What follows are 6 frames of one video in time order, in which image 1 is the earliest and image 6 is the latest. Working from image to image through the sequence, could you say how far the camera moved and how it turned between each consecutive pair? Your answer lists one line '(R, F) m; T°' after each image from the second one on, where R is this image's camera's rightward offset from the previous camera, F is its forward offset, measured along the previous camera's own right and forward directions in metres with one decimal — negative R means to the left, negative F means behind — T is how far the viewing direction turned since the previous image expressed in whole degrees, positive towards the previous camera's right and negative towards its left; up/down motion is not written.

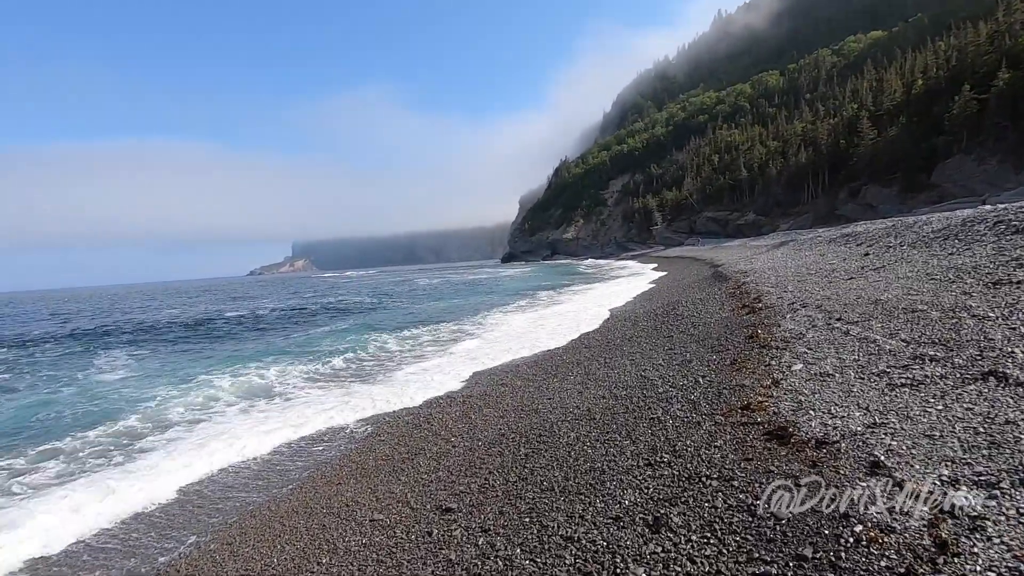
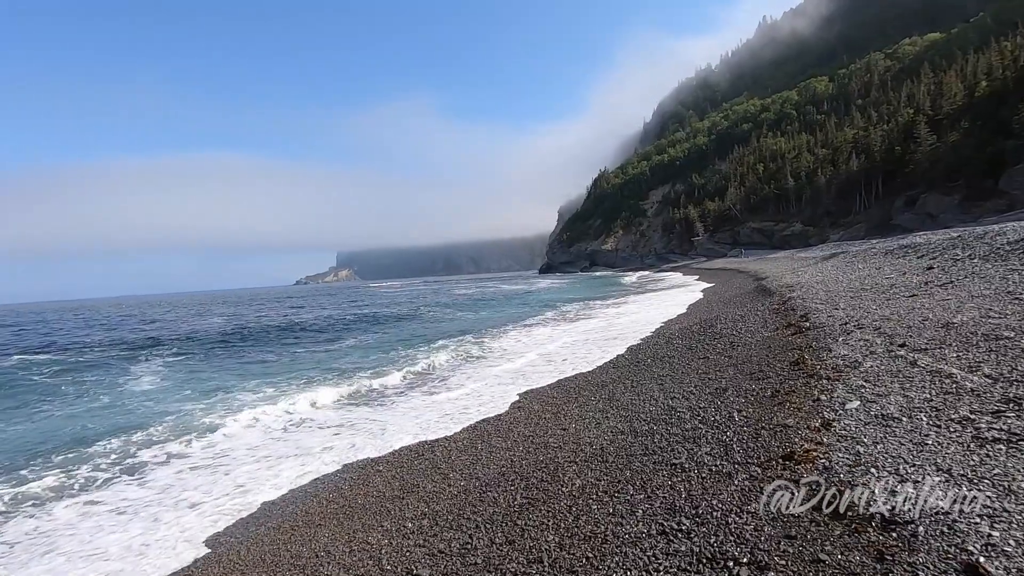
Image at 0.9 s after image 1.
(+0.4, +0.8) m; -4°
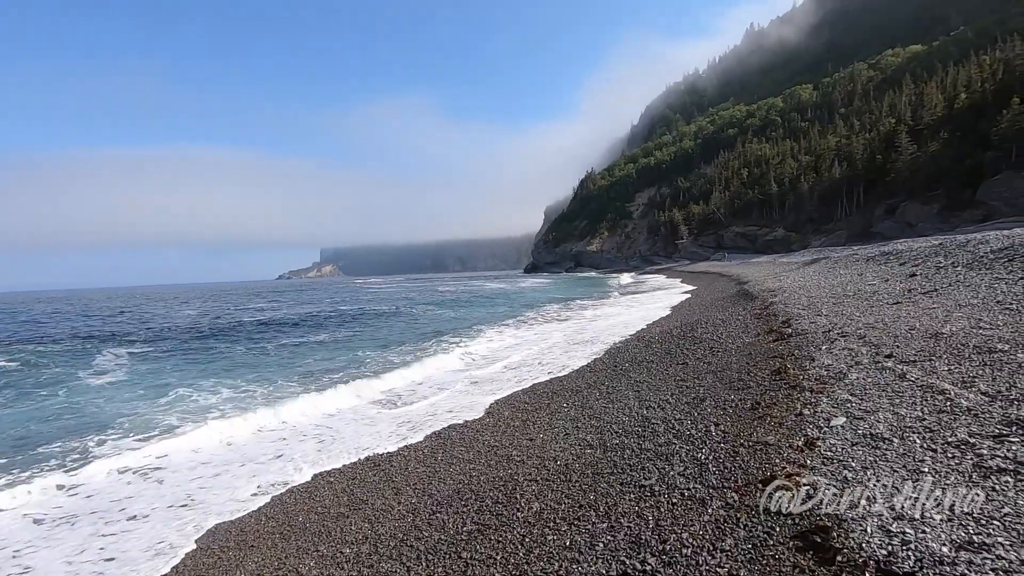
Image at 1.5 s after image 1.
(+0.3, +0.5) m; +2°
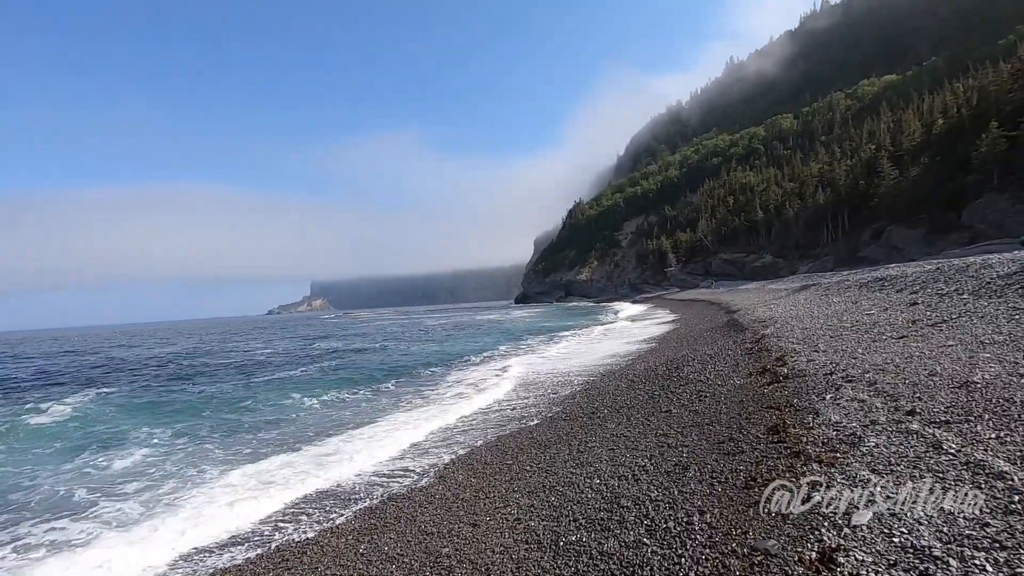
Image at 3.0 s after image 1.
(+0.6, +1.3) m; +1°
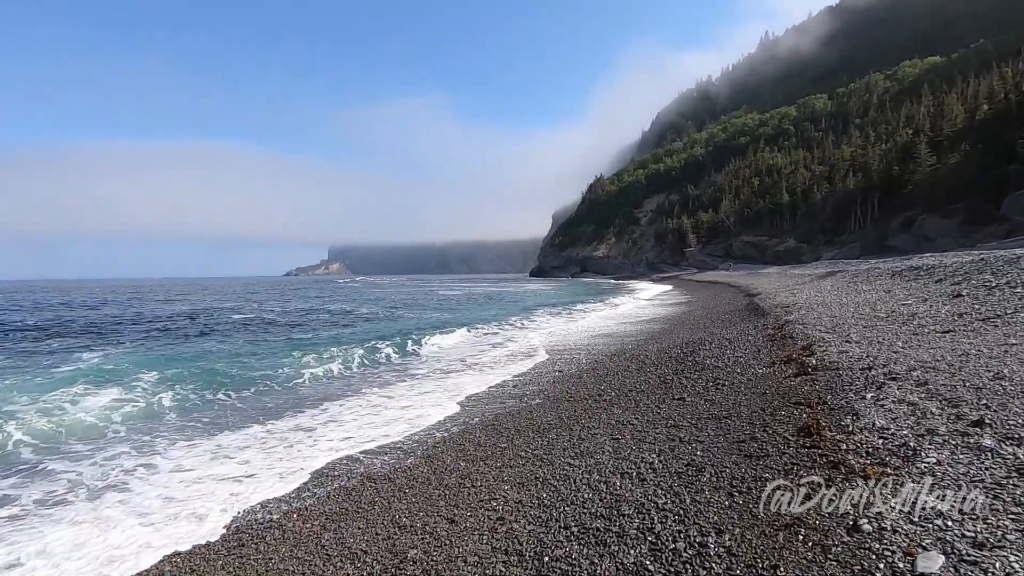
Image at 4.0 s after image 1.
(+0.2, +0.9) m; -2°
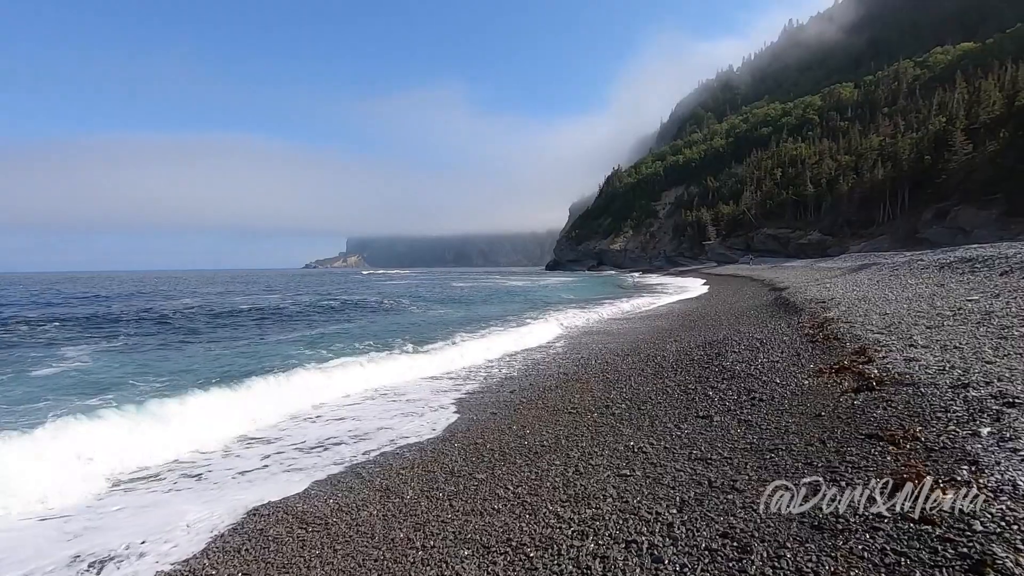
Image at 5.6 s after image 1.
(+0.4, +1.7) m; -2°
